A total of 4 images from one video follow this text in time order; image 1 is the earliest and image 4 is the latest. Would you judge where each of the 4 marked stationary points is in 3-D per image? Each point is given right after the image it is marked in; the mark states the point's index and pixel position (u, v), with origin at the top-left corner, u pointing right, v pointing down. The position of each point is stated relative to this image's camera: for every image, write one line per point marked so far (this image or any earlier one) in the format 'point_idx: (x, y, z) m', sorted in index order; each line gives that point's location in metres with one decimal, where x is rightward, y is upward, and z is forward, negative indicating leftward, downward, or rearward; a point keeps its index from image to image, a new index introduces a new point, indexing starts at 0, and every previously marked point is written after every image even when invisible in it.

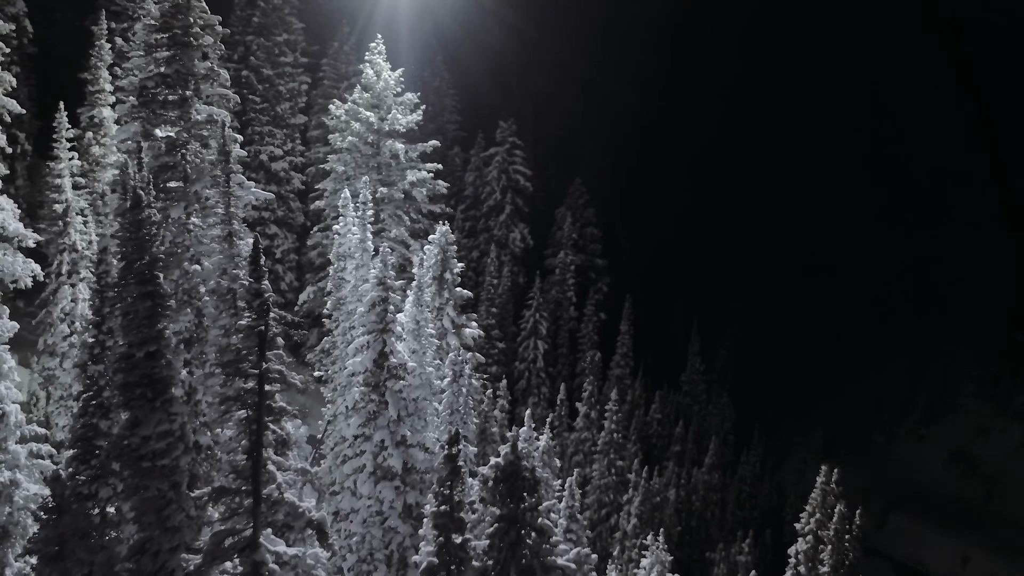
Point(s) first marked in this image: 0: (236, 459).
0: (-7.8, -4.9, +16.9) m
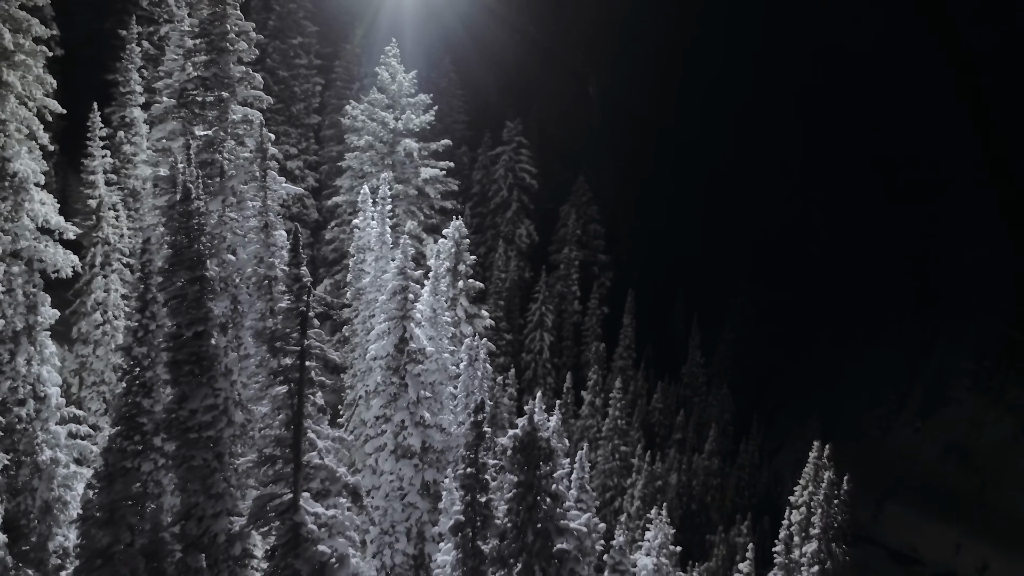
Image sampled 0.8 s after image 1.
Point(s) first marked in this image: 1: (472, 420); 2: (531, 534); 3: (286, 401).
0: (-7.3, -4.5, +18.4) m
1: (-1.0, -4.2, +18.5) m
2: (+0.6, -7.8, +18.4) m
3: (-7.1, -3.5, +18.4) m
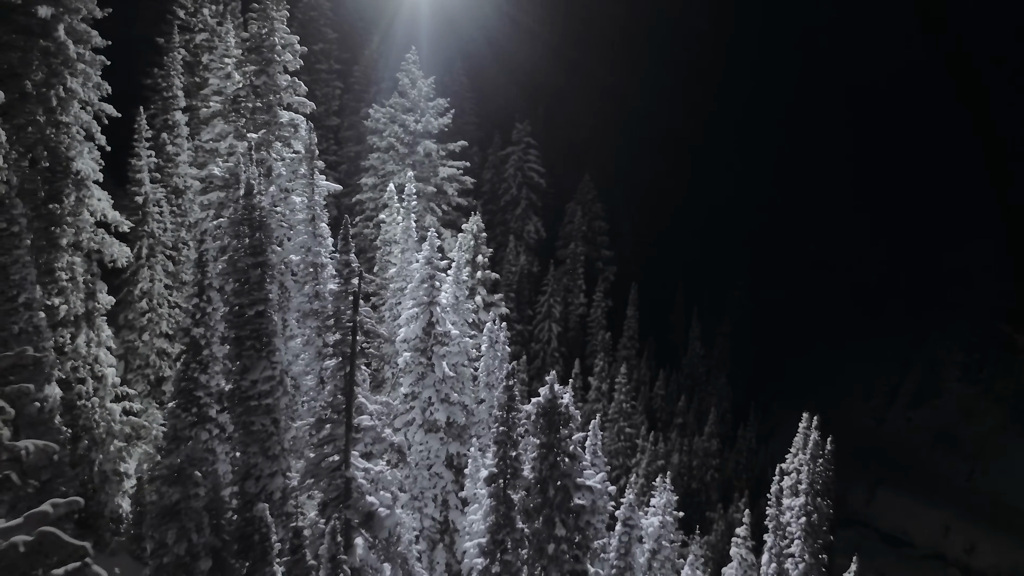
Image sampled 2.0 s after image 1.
0: (-6.4, -3.9, +20.9) m
1: (-0.1, -3.6, +21.0) m
2: (+1.4, -7.2, +20.9) m
3: (-6.2, -3.0, +20.9) m
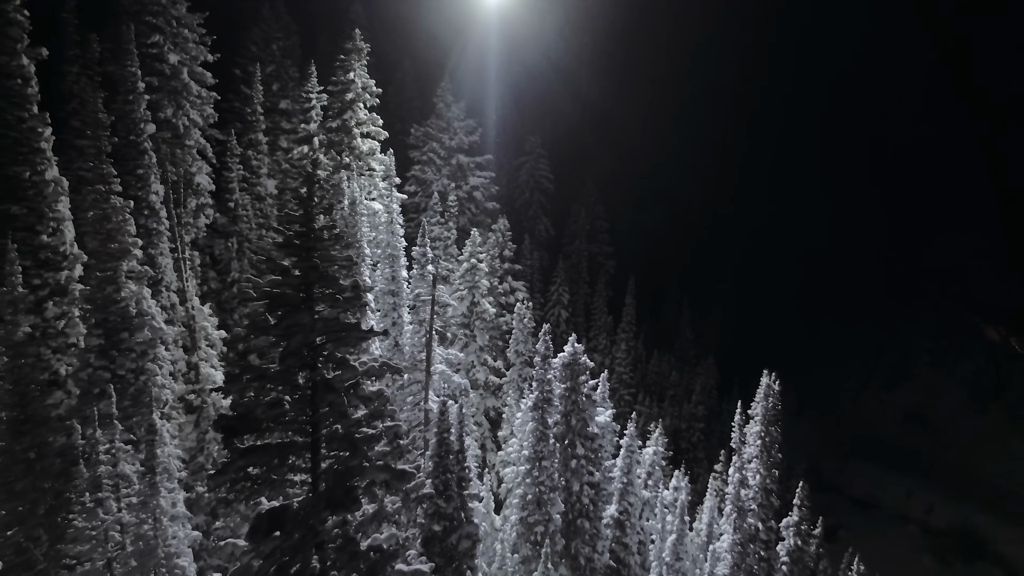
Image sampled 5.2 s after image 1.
0: (-4.8, -3.1, +28.5) m
1: (+1.5, -2.8, +28.6) m
2: (+3.1, -6.4, +28.5) m
3: (-4.6, -2.2, +28.4) m
